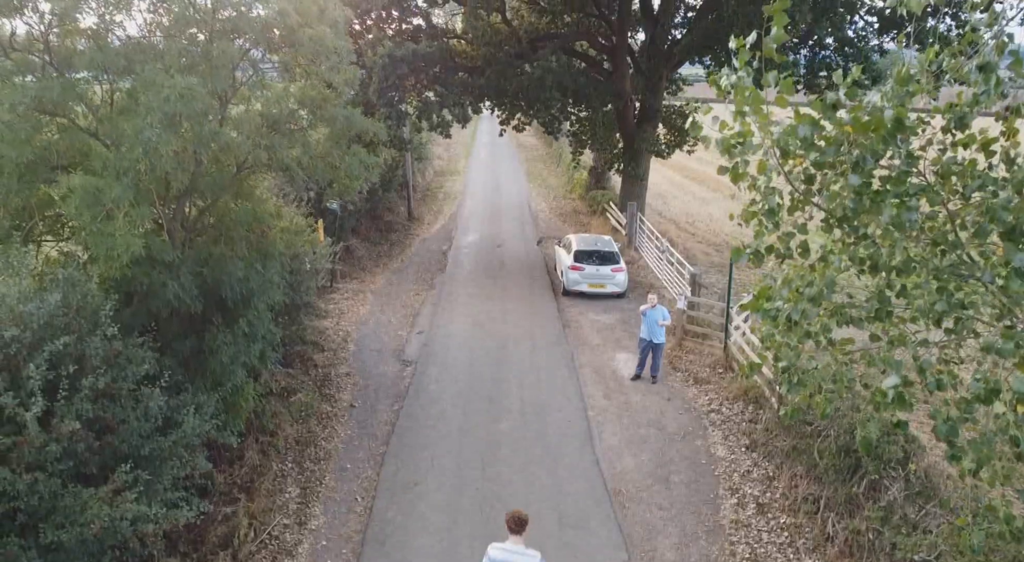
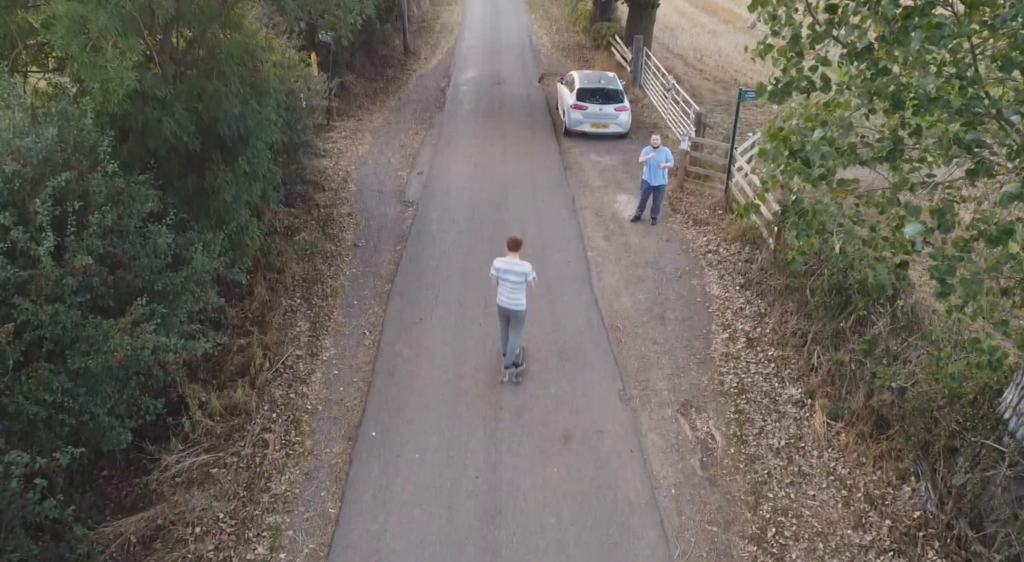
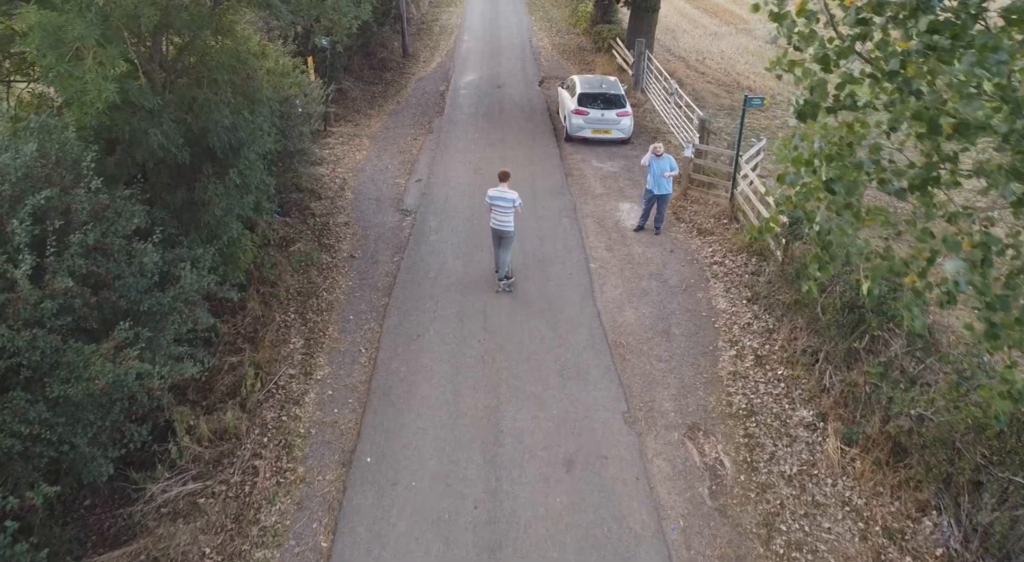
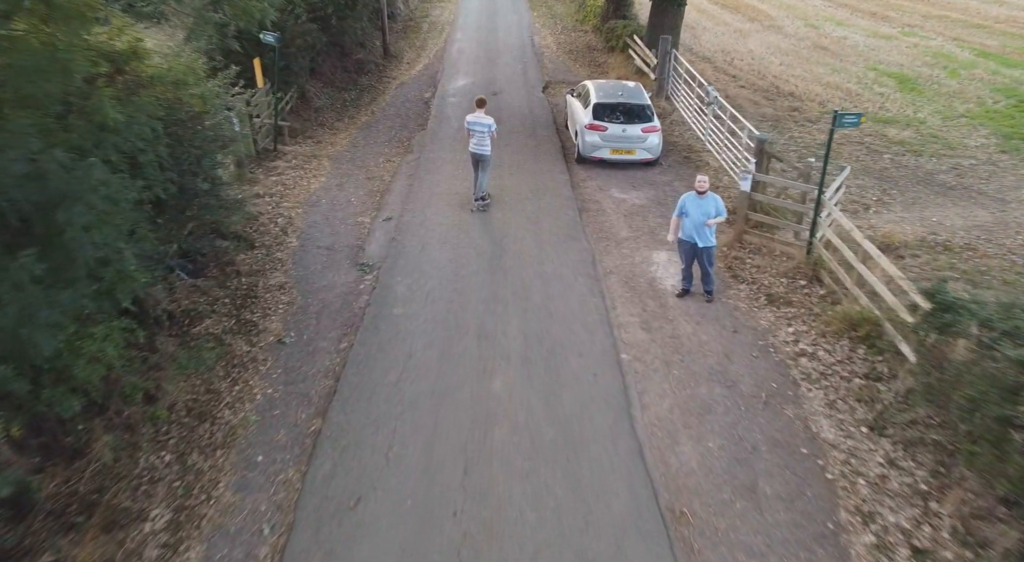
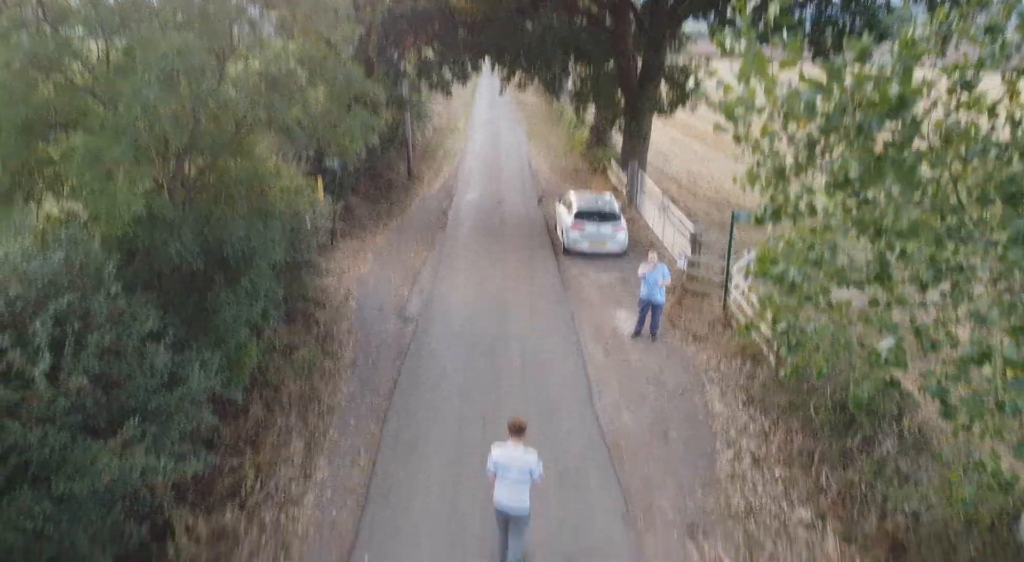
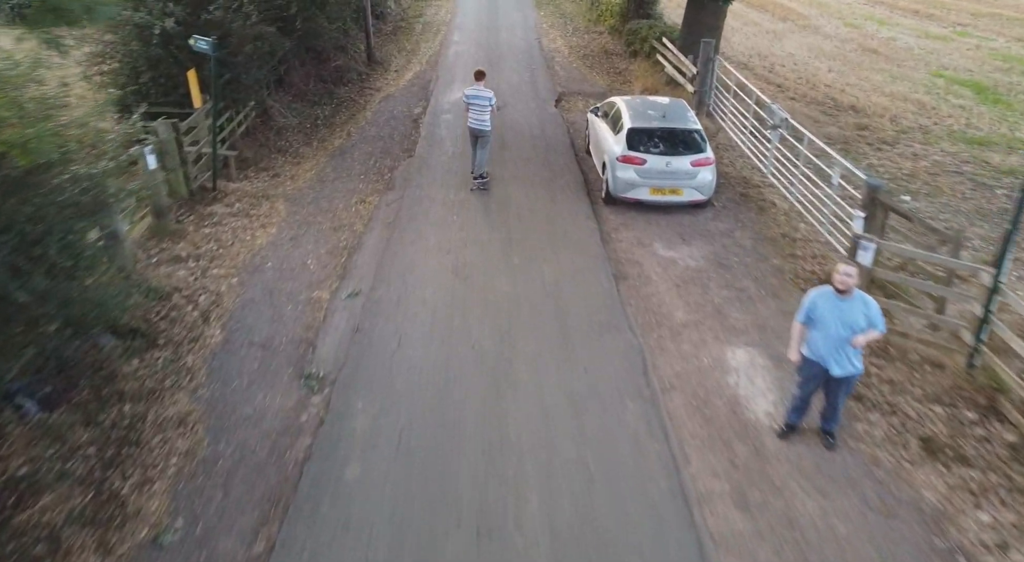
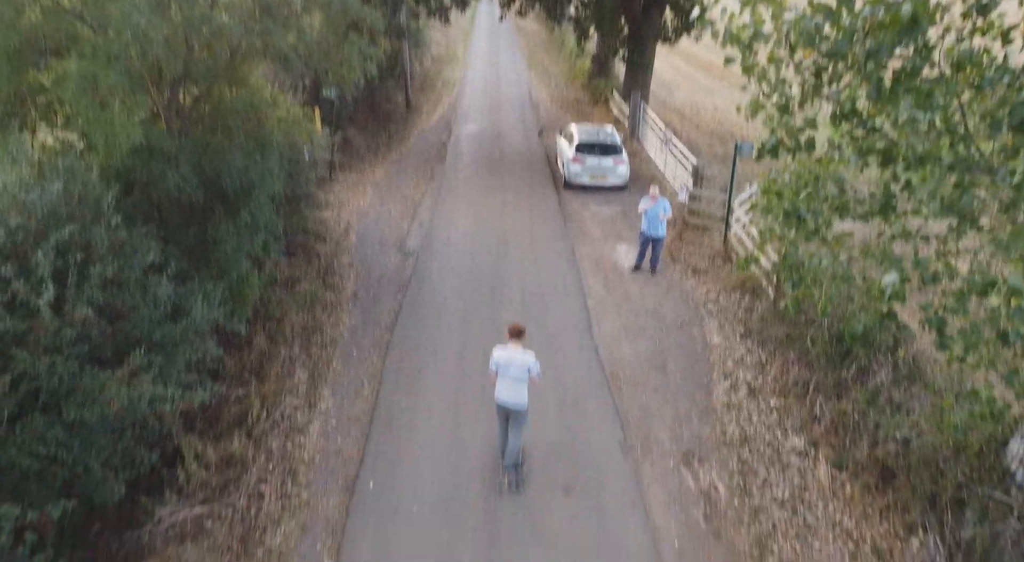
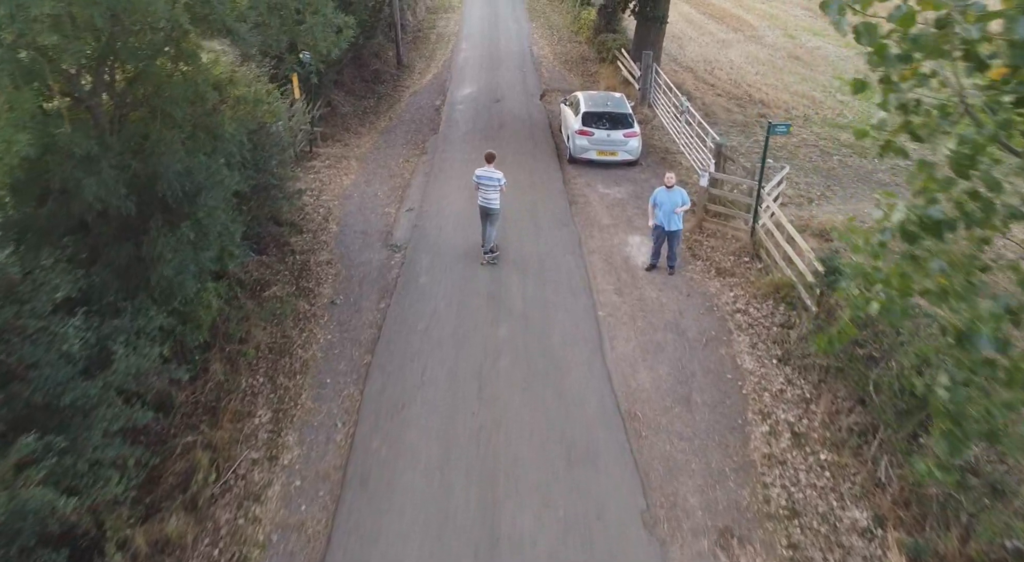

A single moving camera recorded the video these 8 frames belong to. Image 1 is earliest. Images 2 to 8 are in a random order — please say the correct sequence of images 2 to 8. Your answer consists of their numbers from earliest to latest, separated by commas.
5, 7, 2, 3, 8, 4, 6
